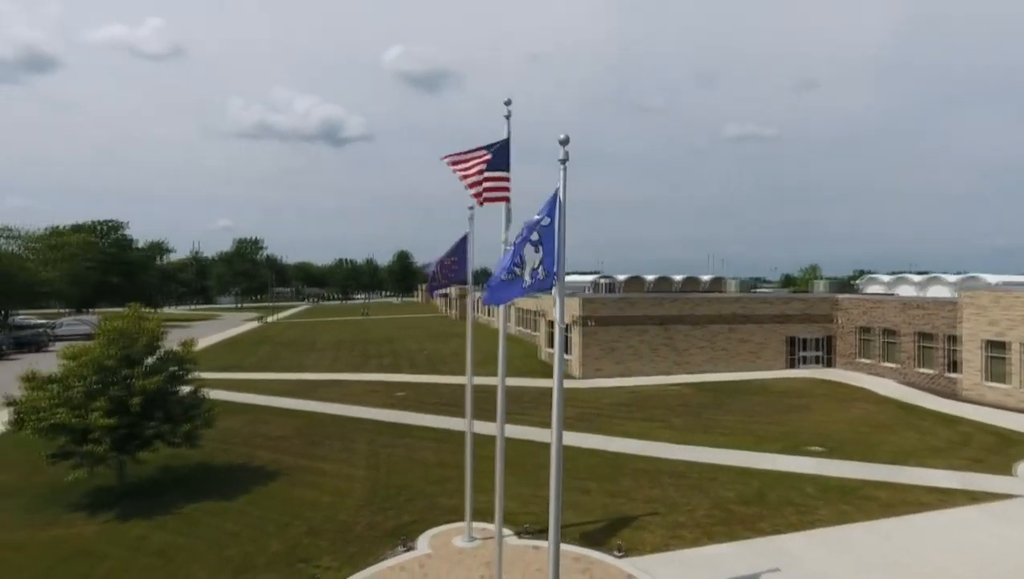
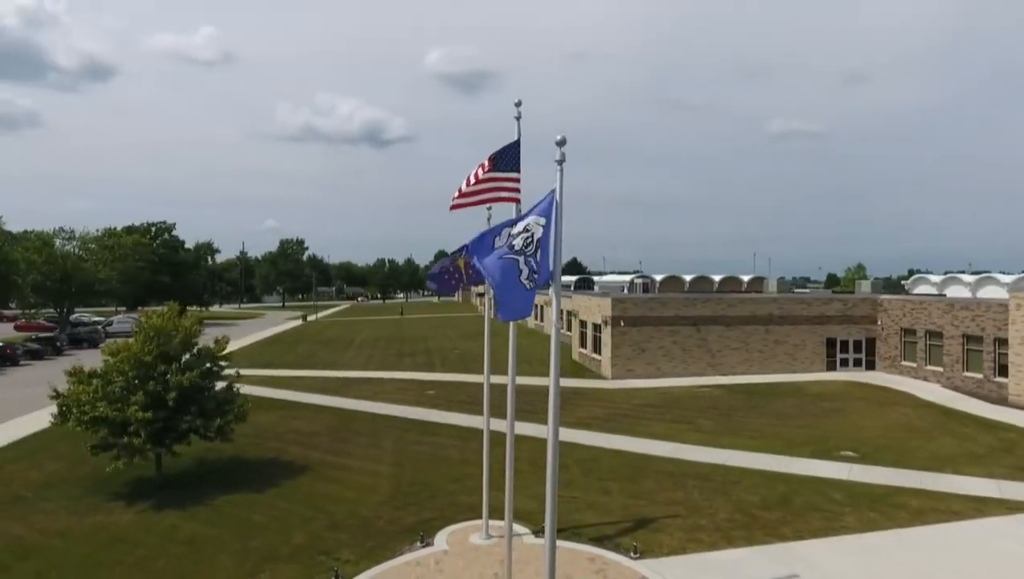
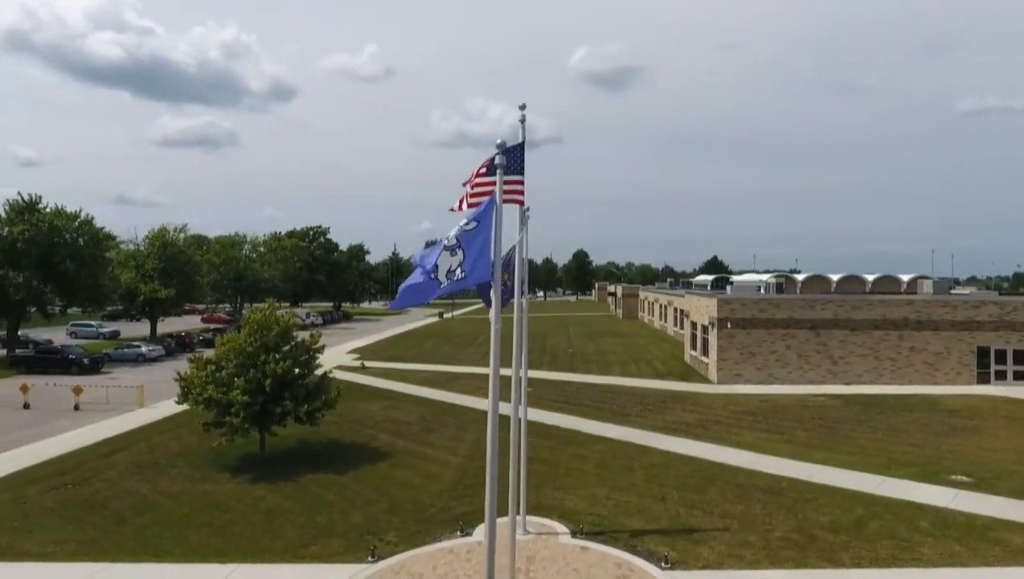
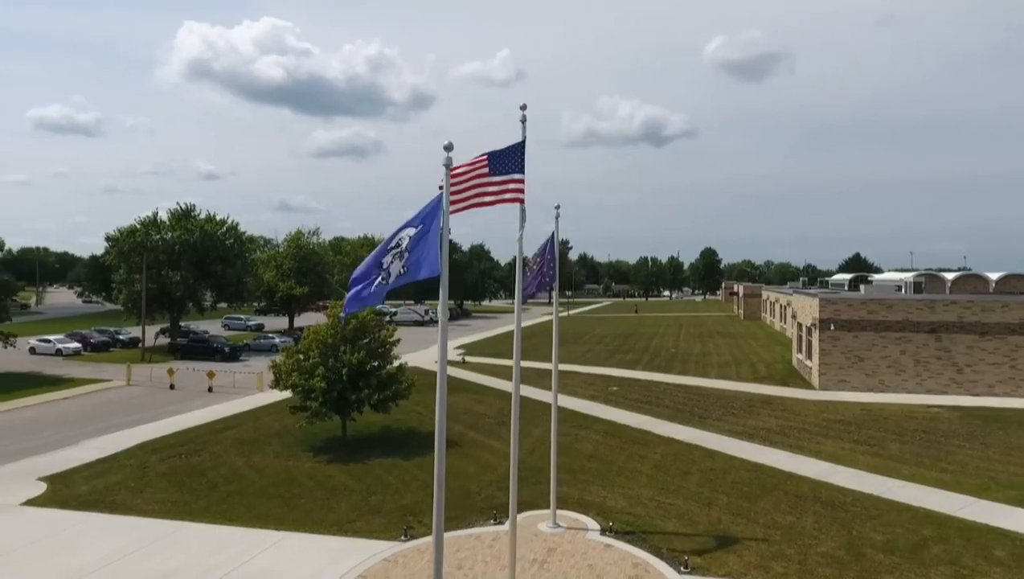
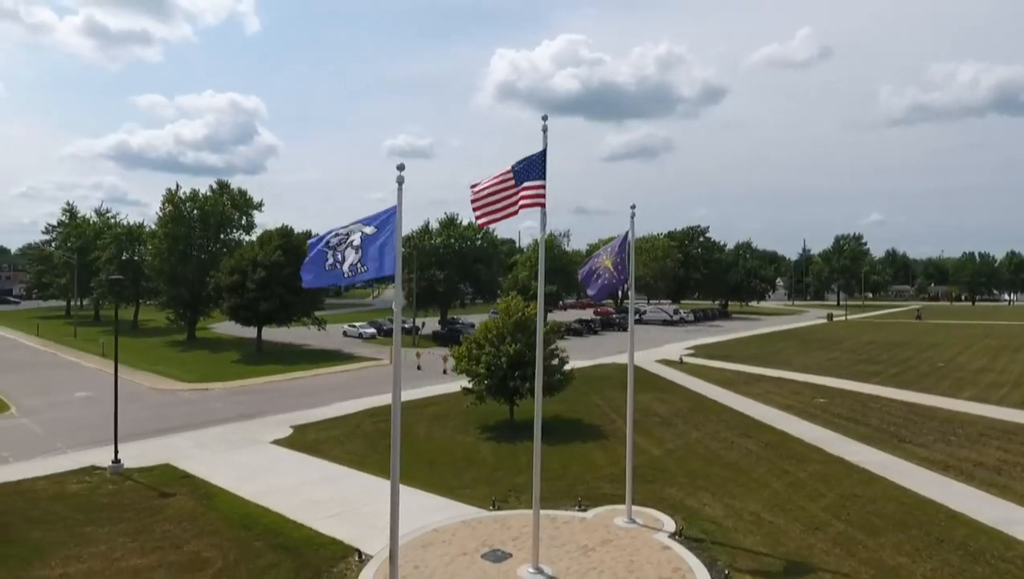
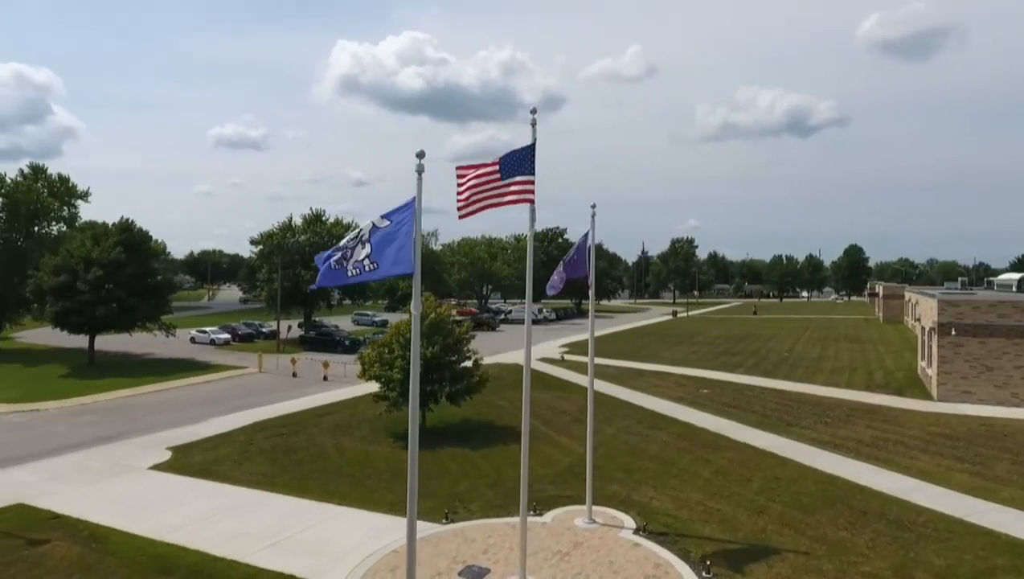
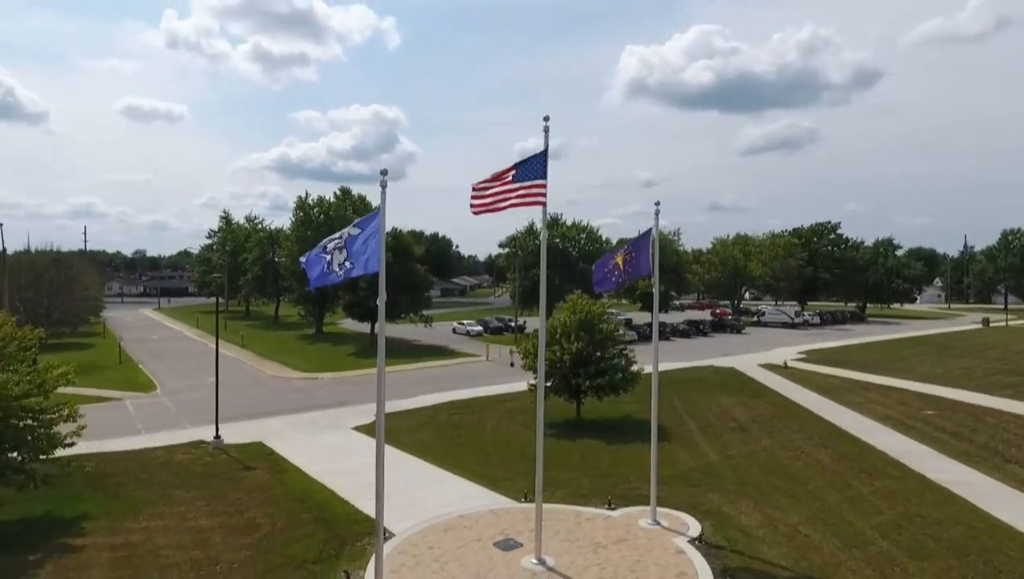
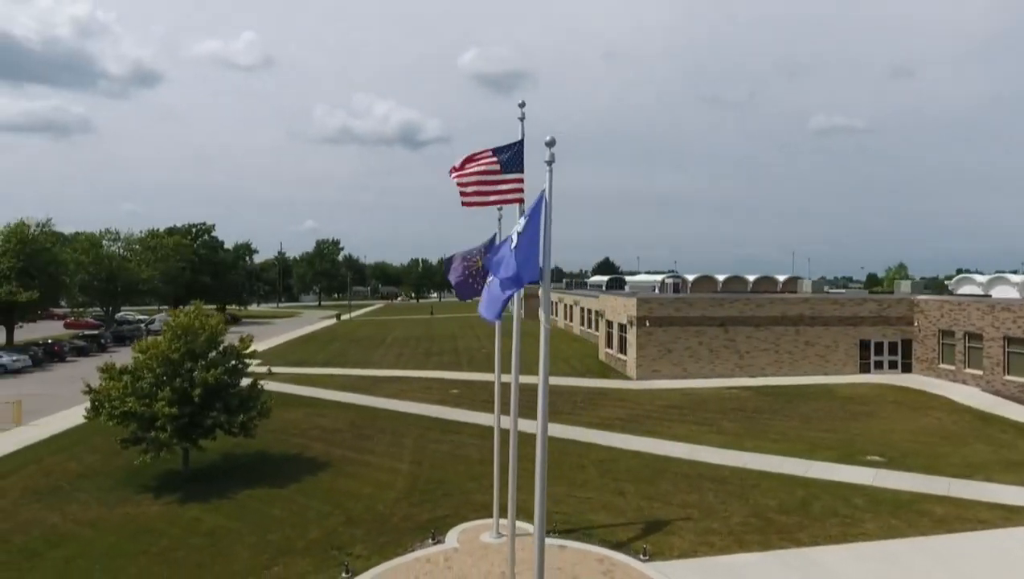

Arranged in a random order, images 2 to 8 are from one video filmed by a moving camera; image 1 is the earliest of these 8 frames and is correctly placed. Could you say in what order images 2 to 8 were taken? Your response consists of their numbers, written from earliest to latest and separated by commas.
2, 8, 3, 4, 6, 5, 7
